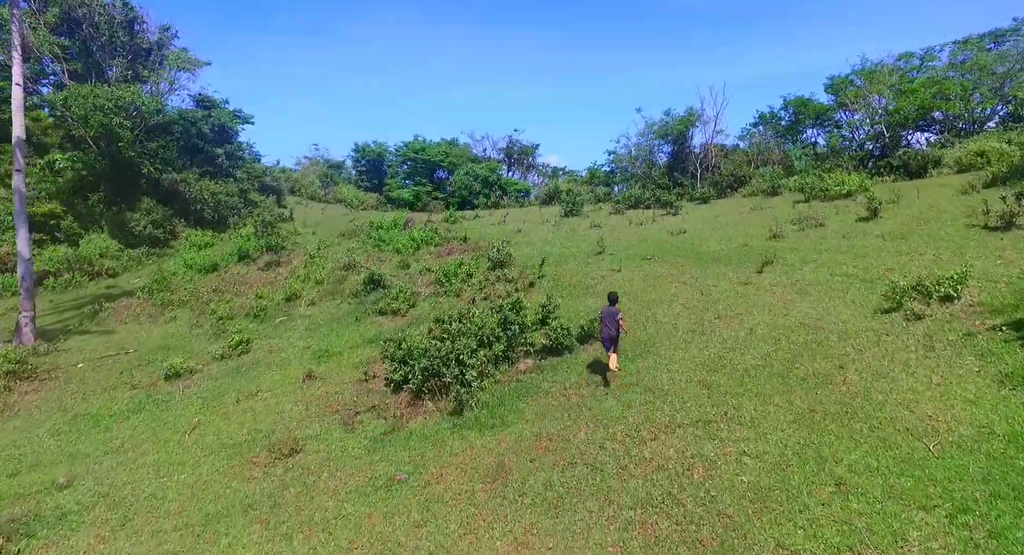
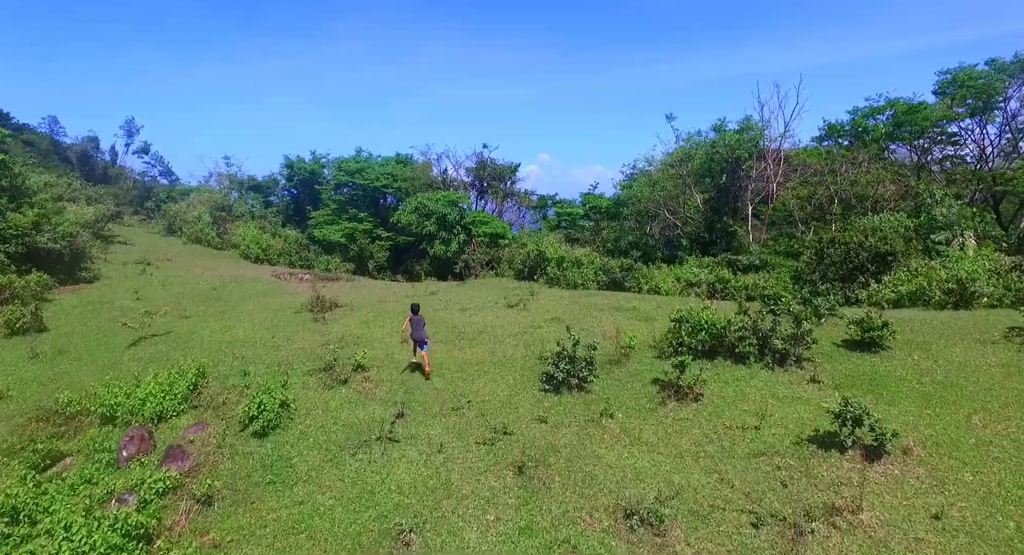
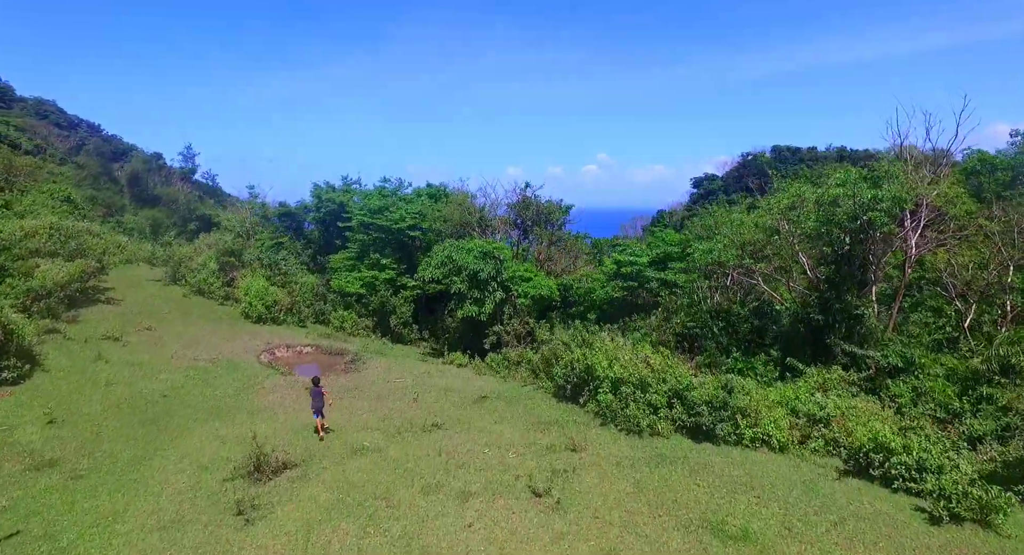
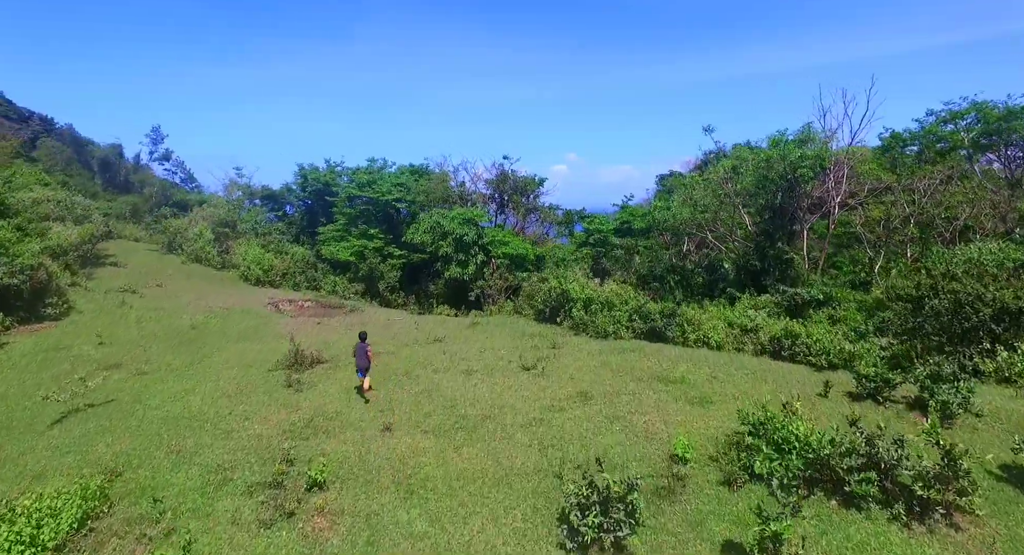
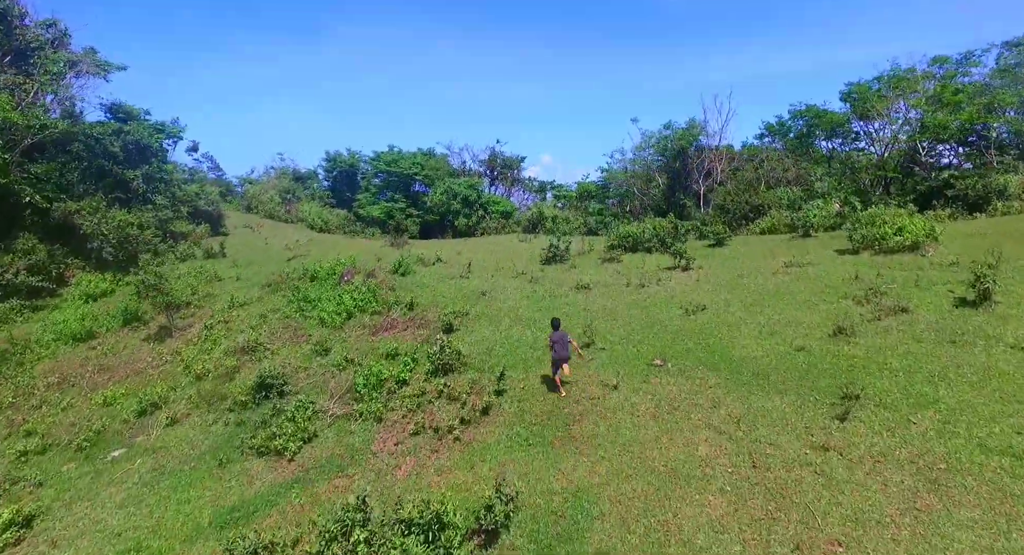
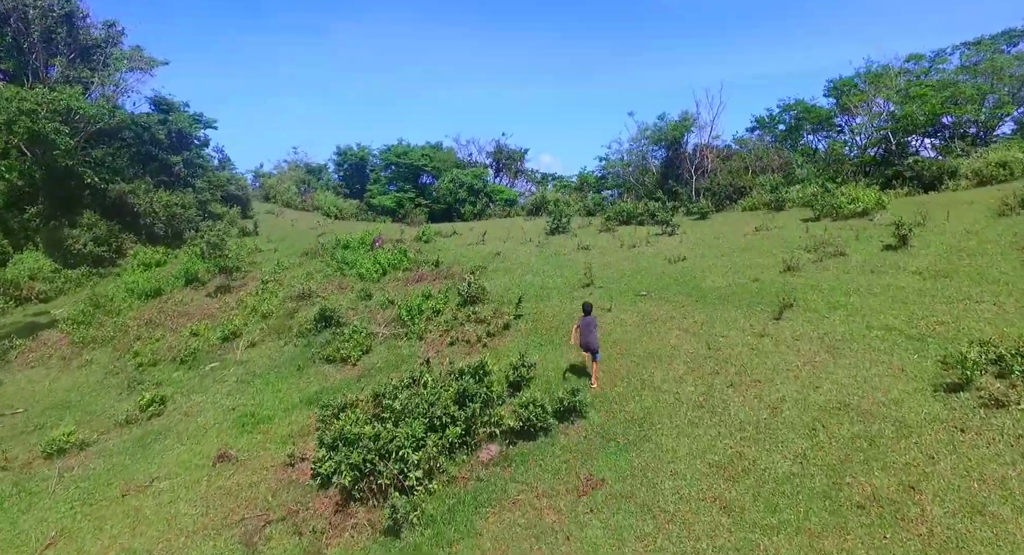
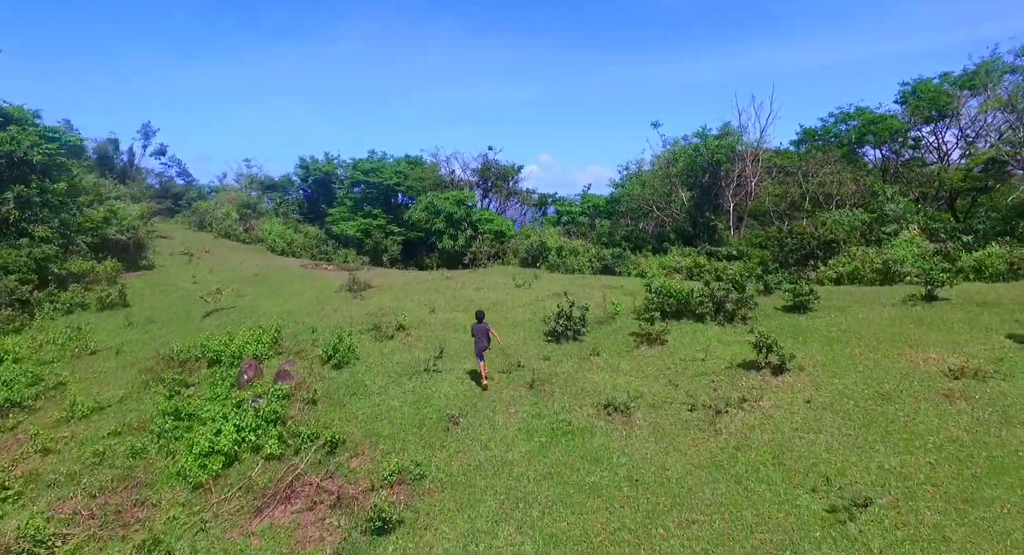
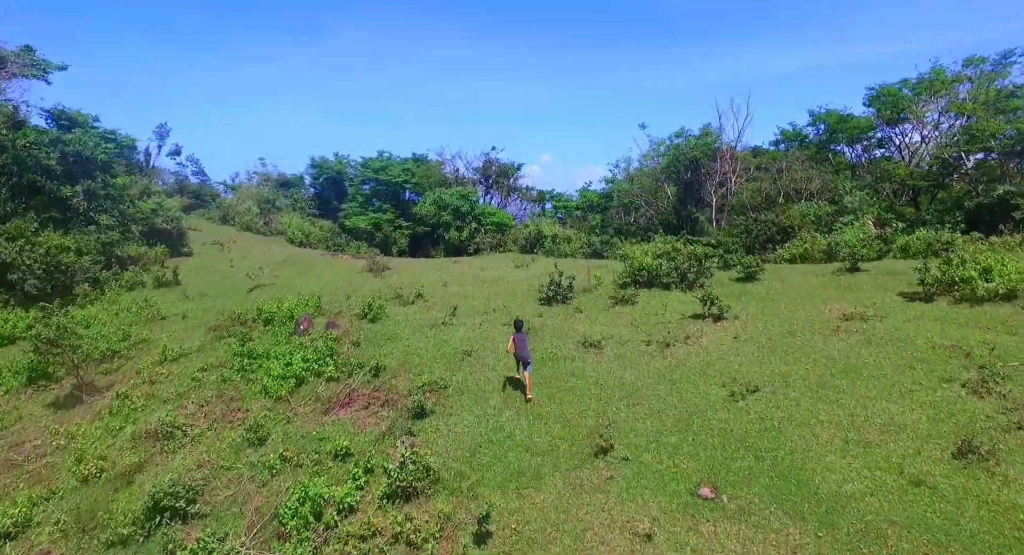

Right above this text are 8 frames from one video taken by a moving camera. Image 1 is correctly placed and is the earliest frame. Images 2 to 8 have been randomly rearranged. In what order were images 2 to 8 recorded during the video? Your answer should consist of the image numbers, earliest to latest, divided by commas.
6, 5, 8, 7, 2, 4, 3
